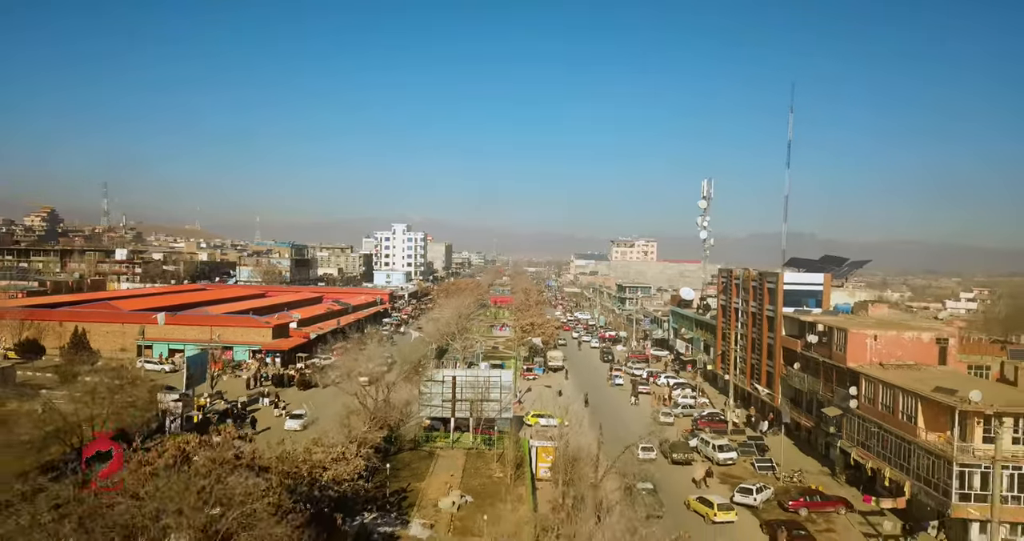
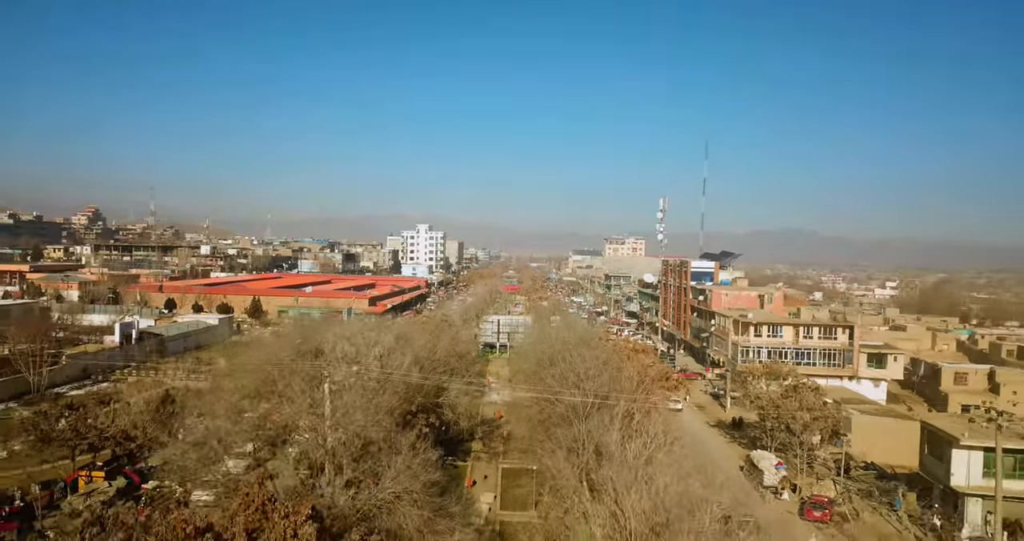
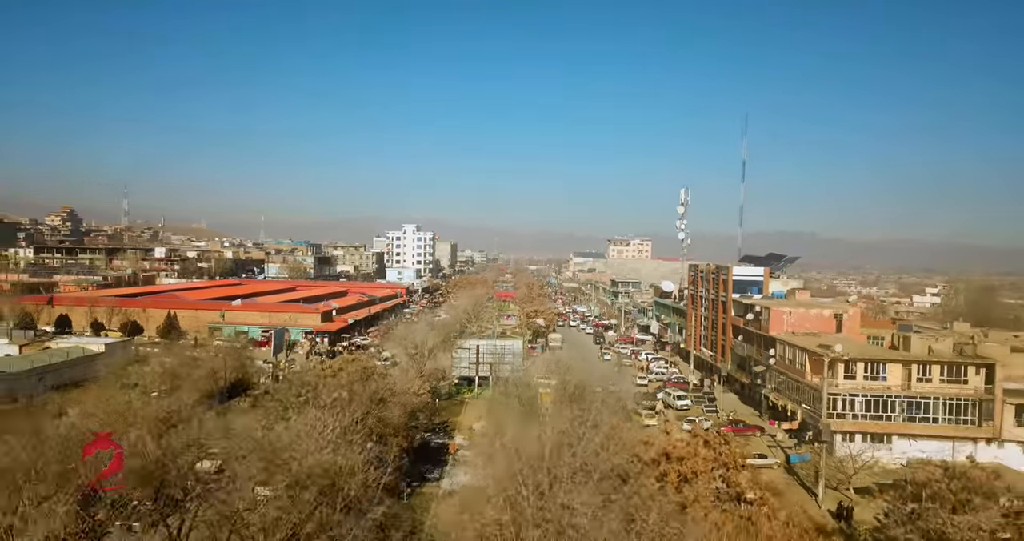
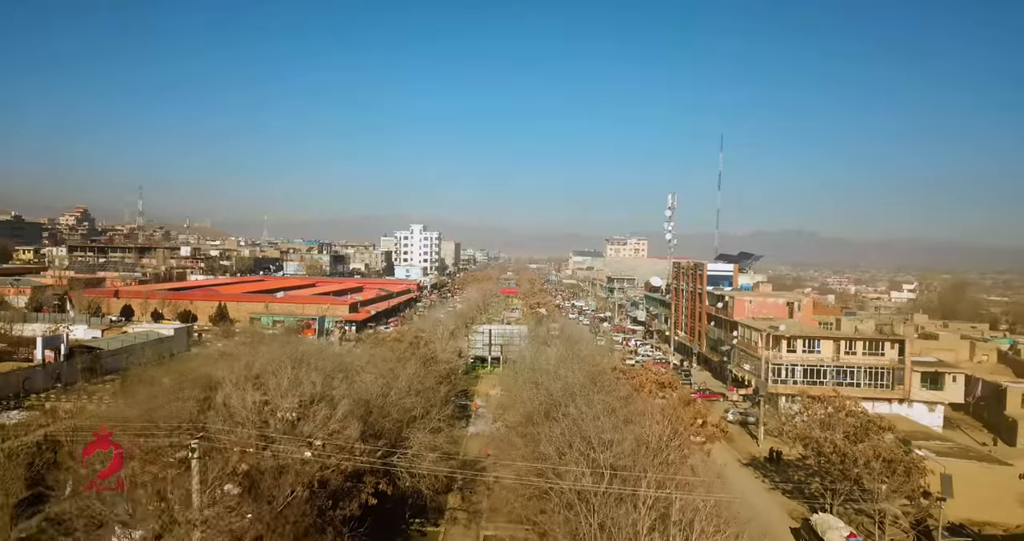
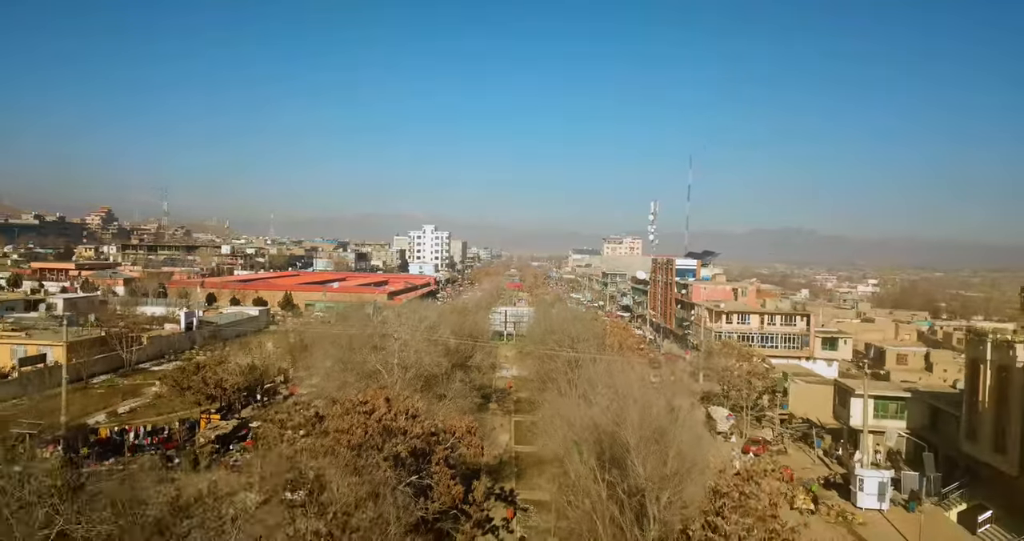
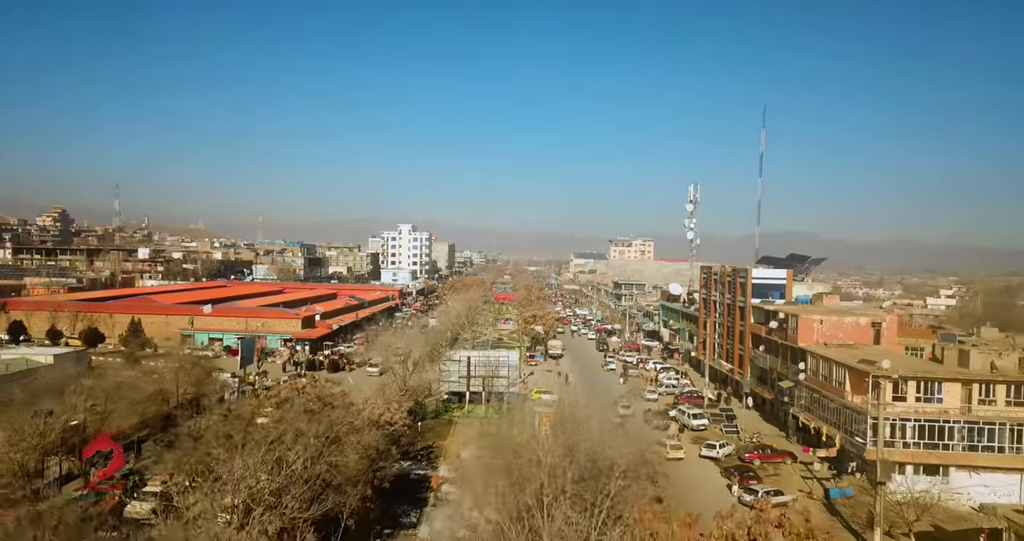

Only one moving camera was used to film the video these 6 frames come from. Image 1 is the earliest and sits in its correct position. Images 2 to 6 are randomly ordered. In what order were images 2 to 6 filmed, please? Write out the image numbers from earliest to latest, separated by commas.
6, 3, 4, 2, 5
